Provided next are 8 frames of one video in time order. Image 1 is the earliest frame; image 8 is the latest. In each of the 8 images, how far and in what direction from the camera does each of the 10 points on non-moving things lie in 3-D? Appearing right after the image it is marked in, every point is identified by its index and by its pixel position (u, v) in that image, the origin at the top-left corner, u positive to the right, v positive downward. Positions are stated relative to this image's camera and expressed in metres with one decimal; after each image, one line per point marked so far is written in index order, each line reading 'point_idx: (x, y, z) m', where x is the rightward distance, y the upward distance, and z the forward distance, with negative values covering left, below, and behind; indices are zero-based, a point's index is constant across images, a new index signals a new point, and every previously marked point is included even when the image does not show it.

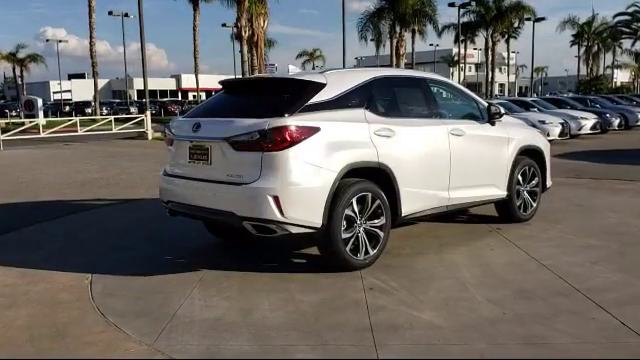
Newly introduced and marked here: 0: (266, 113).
0: (-0.5, +0.6, +5.3) m
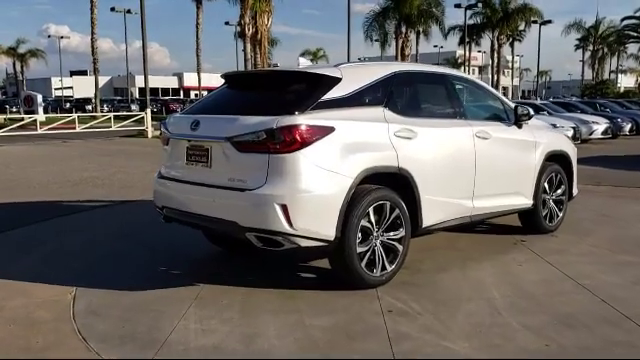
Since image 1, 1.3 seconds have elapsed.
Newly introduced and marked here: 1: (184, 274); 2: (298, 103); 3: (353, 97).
0: (-0.4, +0.5, +4.7) m
1: (-1.3, -0.9, +5.5) m
2: (-0.2, +0.6, +4.8) m
3: (+0.3, +0.7, +5.0) m
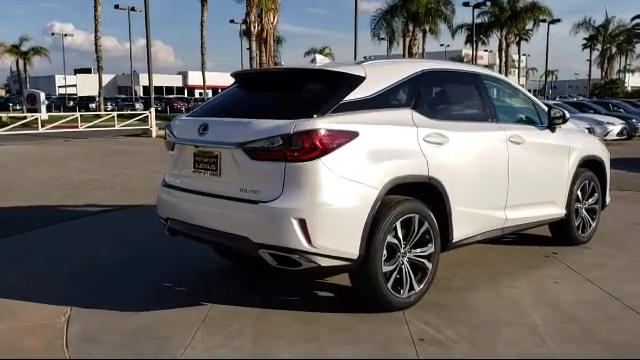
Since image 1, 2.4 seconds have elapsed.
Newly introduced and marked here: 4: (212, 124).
0: (-0.2, +0.5, +4.2) m
1: (-1.1, -0.9, +5.0) m
2: (0.0, +0.5, +4.3) m
3: (+0.5, +0.6, +4.5) m
4: (-0.8, +0.4, +4.5) m
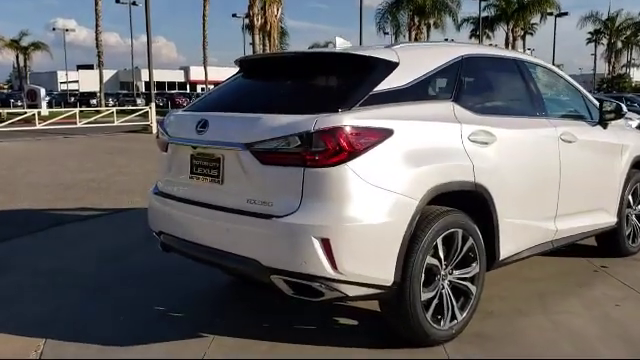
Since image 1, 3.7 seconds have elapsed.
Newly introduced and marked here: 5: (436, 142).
0: (-0.1, +0.4, +3.5) m
1: (-1.0, -1.0, +4.3) m
2: (+0.1, +0.5, +3.5) m
3: (+0.6, +0.6, +3.8) m
4: (-0.7, +0.4, +3.7) m
5: (+0.7, +0.2, +3.6) m
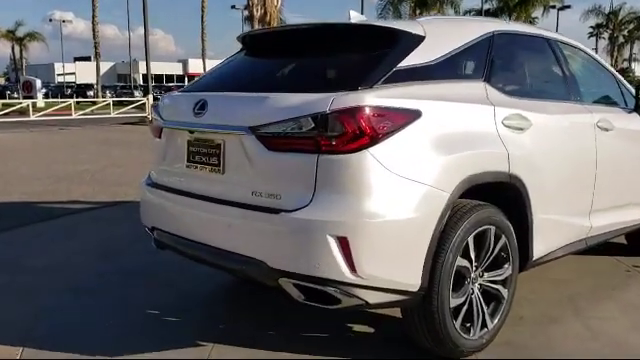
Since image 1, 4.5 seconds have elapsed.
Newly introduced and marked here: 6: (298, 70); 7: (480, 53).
0: (0.0, +0.5, +3.0) m
1: (-0.9, -0.9, +3.8) m
2: (+0.2, +0.5, +3.0) m
3: (+0.7, +0.6, +3.3) m
4: (-0.6, +0.4, +3.3) m
5: (+0.8, +0.3, +3.1) m
6: (-0.1, +0.6, +3.3) m
7: (+1.0, +0.8, +3.6) m
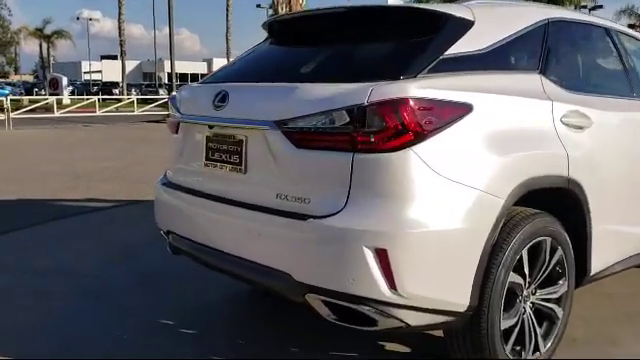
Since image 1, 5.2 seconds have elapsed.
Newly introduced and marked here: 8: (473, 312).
0: (+0.2, +0.5, +2.7) m
1: (-0.7, -0.9, +3.5) m
2: (+0.4, +0.5, +2.7) m
3: (+0.9, +0.6, +2.9) m
4: (-0.4, +0.4, +2.9) m
5: (+0.9, +0.3, +2.7) m
6: (0.0, +0.6, +3.0) m
7: (+1.1, +0.7, +3.2) m
8: (+0.7, -0.6, +2.6) m
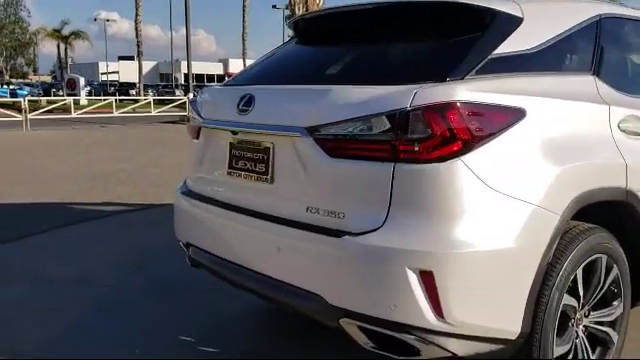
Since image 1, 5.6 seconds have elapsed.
0: (+0.3, +0.4, +2.4) m
1: (-0.5, -1.0, +3.3) m
2: (+0.5, +0.5, +2.4) m
3: (+1.0, +0.6, +2.7) m
4: (-0.3, +0.4, +2.7) m
5: (+1.1, +0.2, +2.5) m
6: (+0.2, +0.6, +2.7) m
7: (+1.3, +0.7, +2.9) m
8: (+0.8, -0.6, +2.4) m
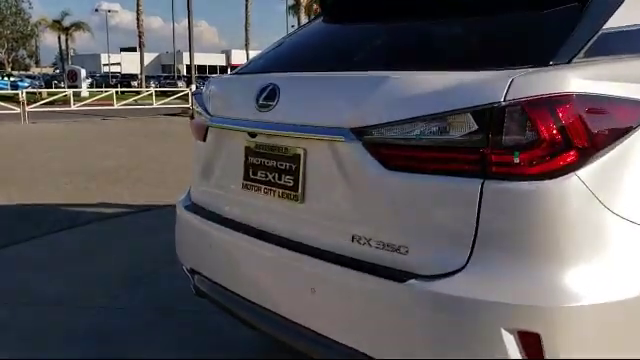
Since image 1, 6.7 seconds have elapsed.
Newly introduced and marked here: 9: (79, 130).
0: (+0.5, +0.4, +1.8) m
1: (-0.4, -1.0, +2.7) m
2: (+0.7, +0.4, +1.8) m
3: (+1.2, +0.5, +2.0) m
4: (-0.1, +0.3, +2.1) m
5: (+1.2, +0.2, +1.8) m
6: (+0.3, +0.5, +2.1) m
7: (+1.4, +0.6, +2.3) m
8: (+1.0, -0.7, +1.7) m
9: (-6.3, +1.3, +15.5) m
